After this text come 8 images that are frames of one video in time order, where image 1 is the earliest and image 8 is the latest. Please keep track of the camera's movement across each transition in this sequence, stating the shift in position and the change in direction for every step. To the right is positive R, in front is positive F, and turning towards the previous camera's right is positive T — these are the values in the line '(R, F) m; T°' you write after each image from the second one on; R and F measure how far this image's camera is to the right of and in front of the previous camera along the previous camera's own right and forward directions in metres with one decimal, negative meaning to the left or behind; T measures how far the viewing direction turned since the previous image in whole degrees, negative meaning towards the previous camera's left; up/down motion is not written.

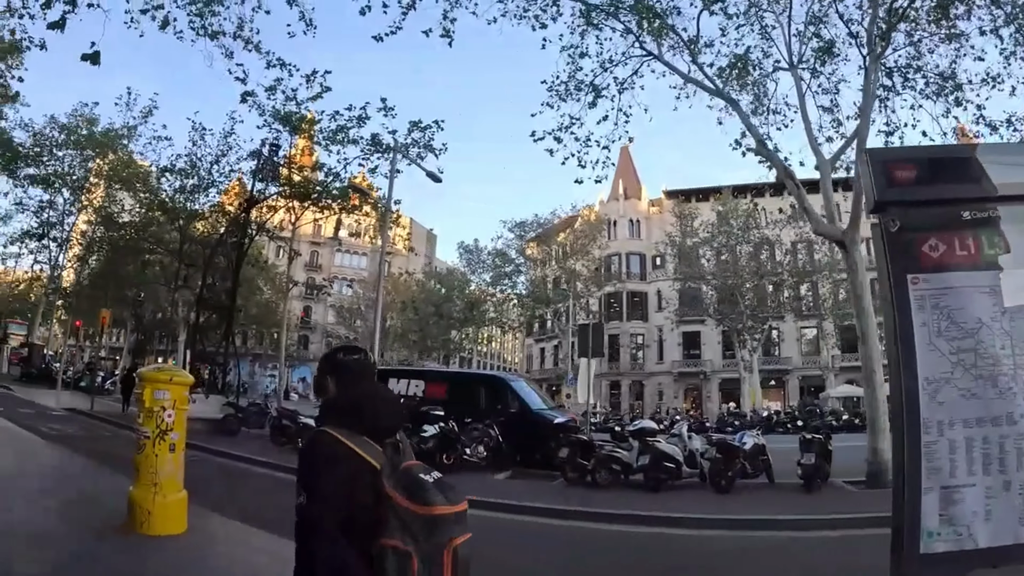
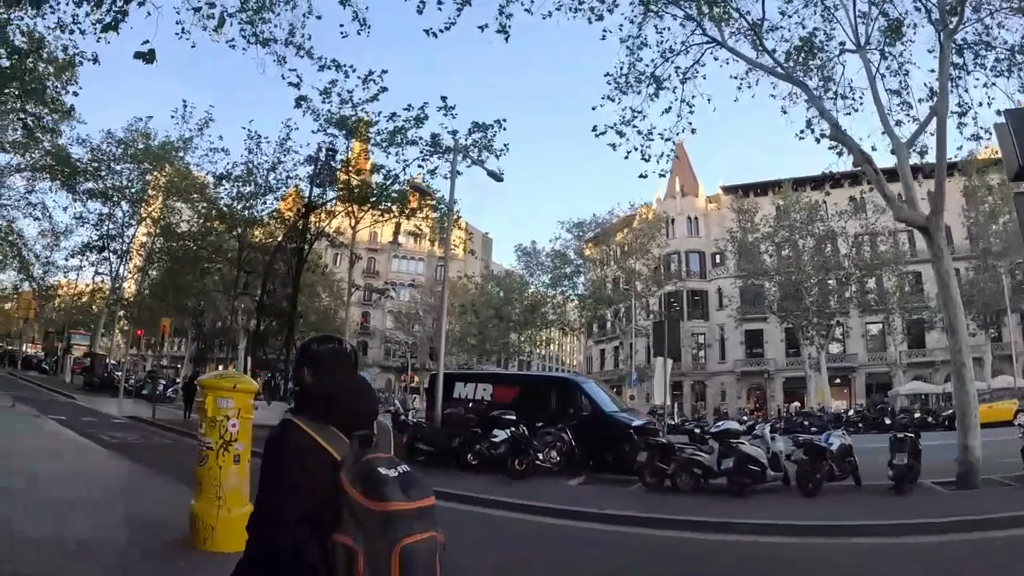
(-0.4, +0.5) m; -4°
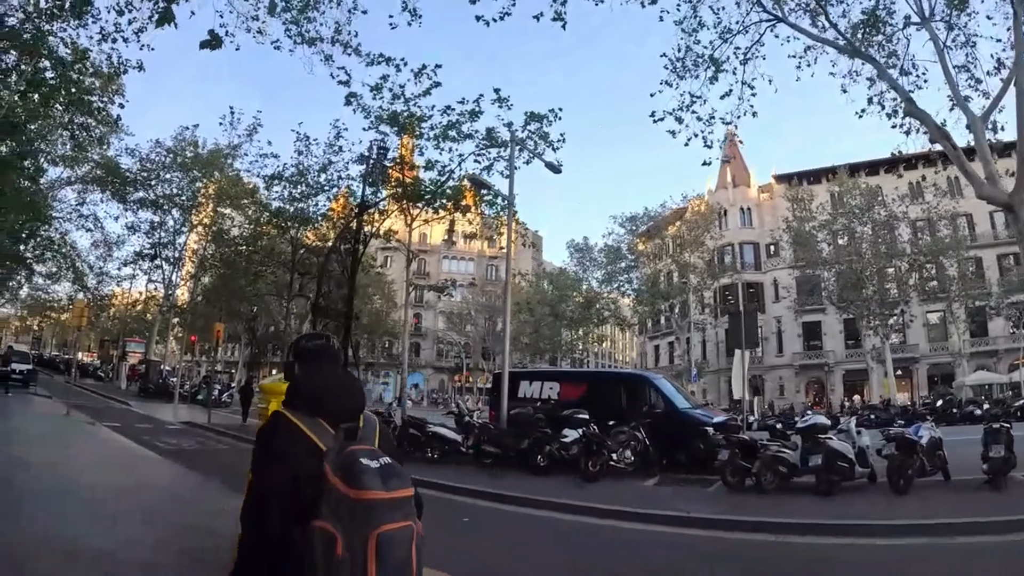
(-0.4, +0.6) m; -3°
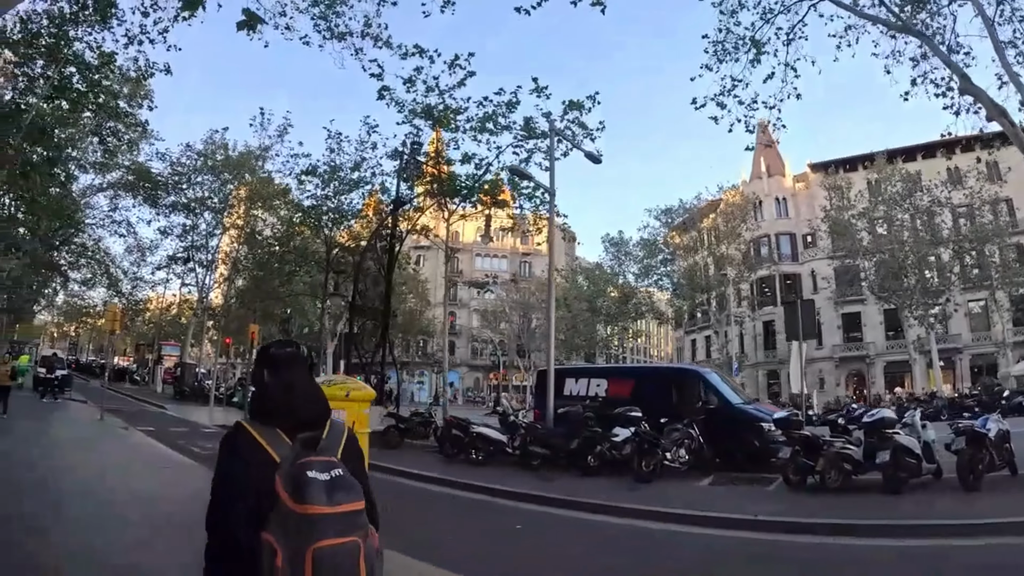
(-0.3, +0.5) m; -2°
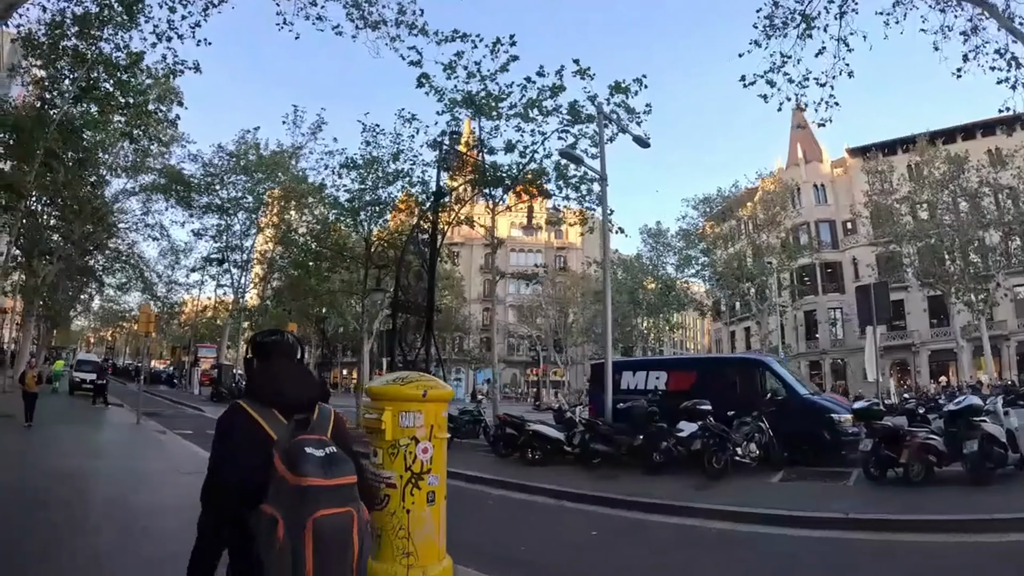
(-0.5, +0.6) m; -2°
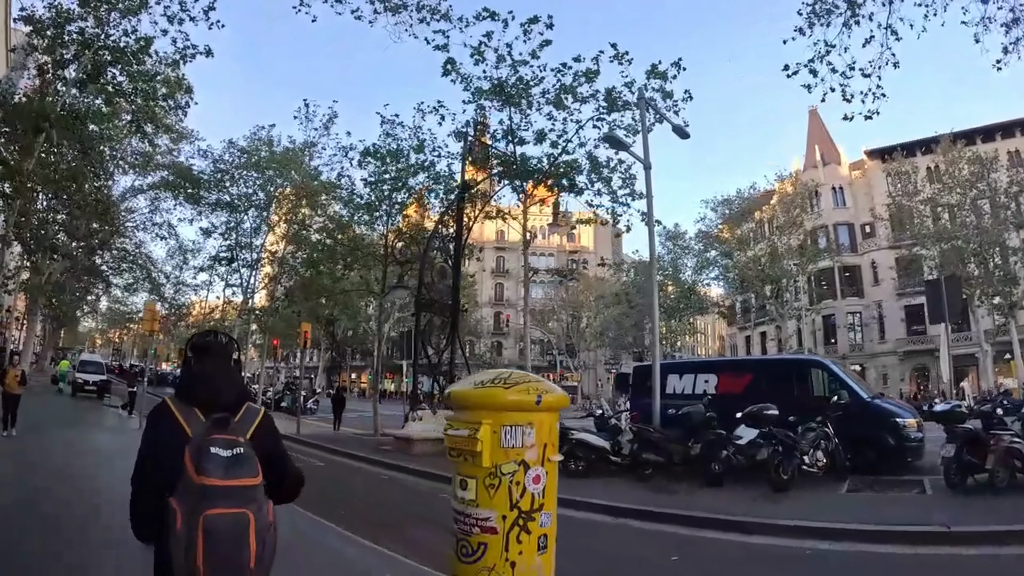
(-0.6, +0.9) m; 0°
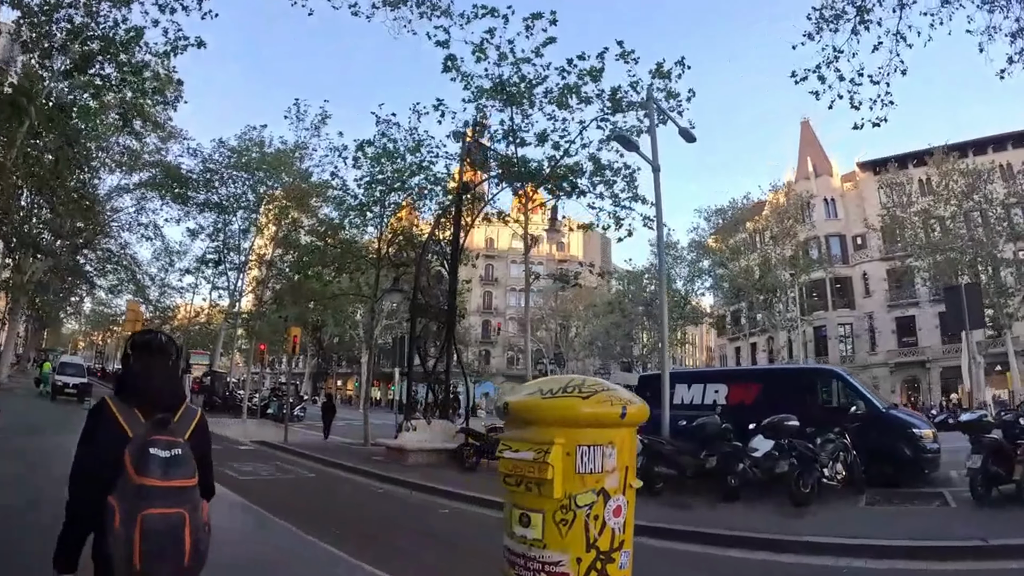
(-0.3, +0.5) m; +1°
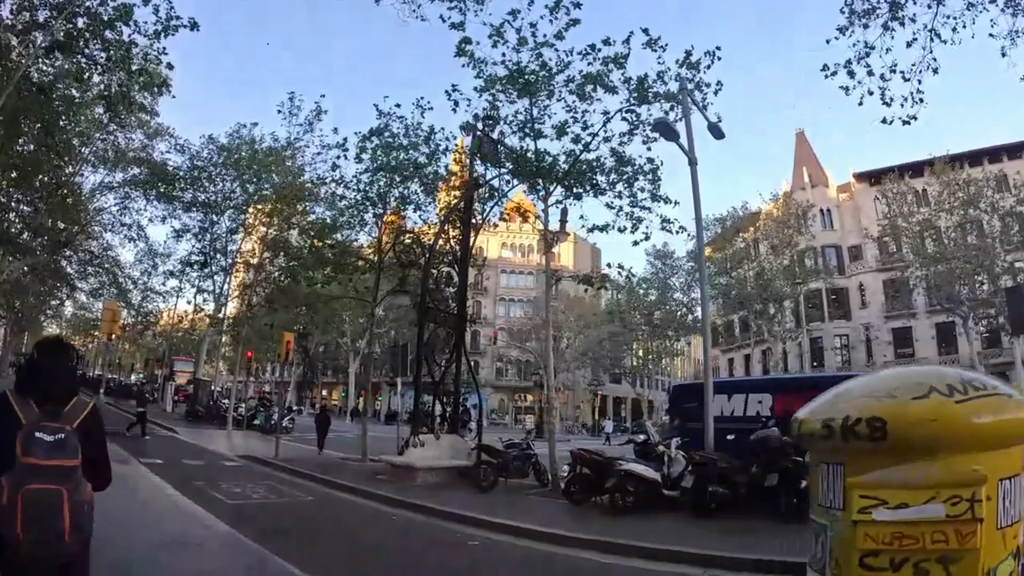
(-0.6, +1.0) m; +1°
